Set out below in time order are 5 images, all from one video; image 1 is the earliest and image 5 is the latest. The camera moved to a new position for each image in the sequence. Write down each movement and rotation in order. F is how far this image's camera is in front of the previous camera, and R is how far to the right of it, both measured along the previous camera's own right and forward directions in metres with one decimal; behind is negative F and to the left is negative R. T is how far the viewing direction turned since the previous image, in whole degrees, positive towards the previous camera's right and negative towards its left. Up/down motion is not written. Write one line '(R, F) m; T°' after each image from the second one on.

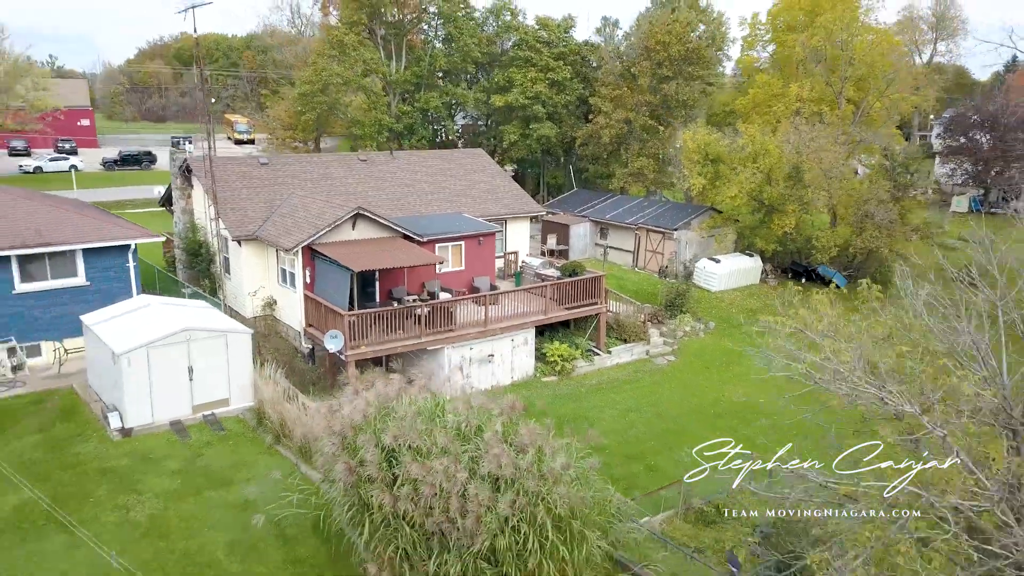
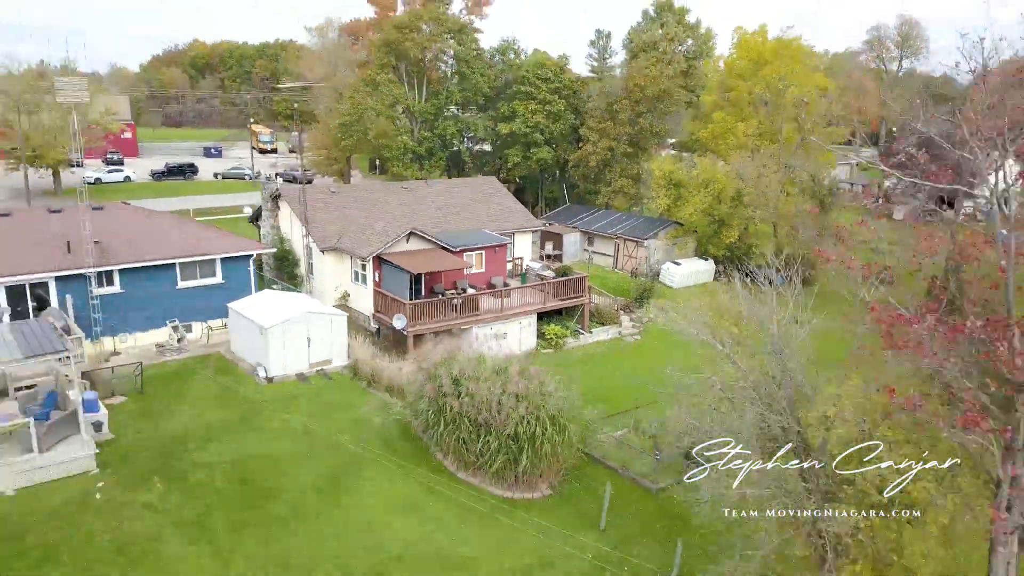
(-0.1, -2.3) m; 0°
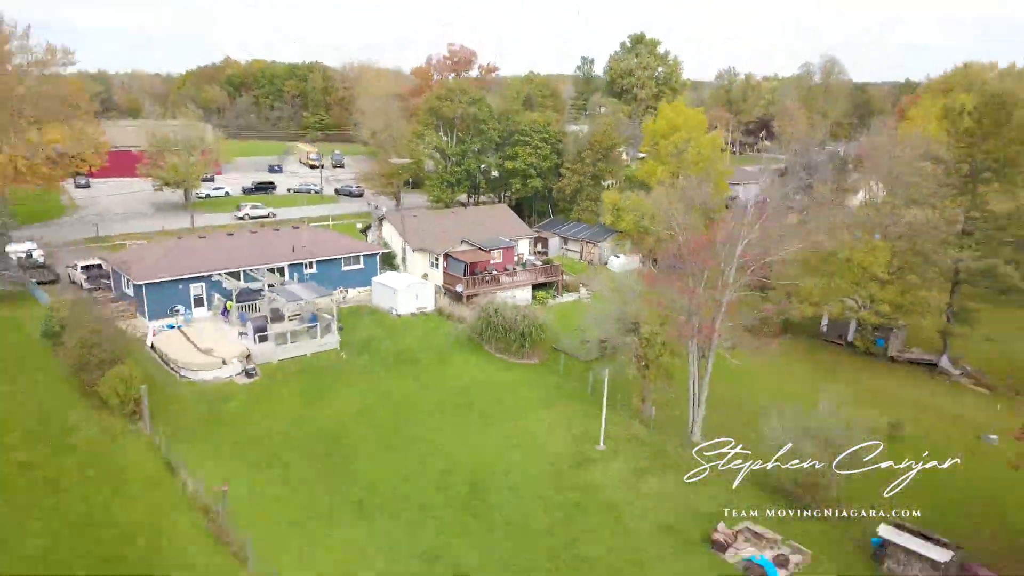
(-0.2, -6.5) m; 0°
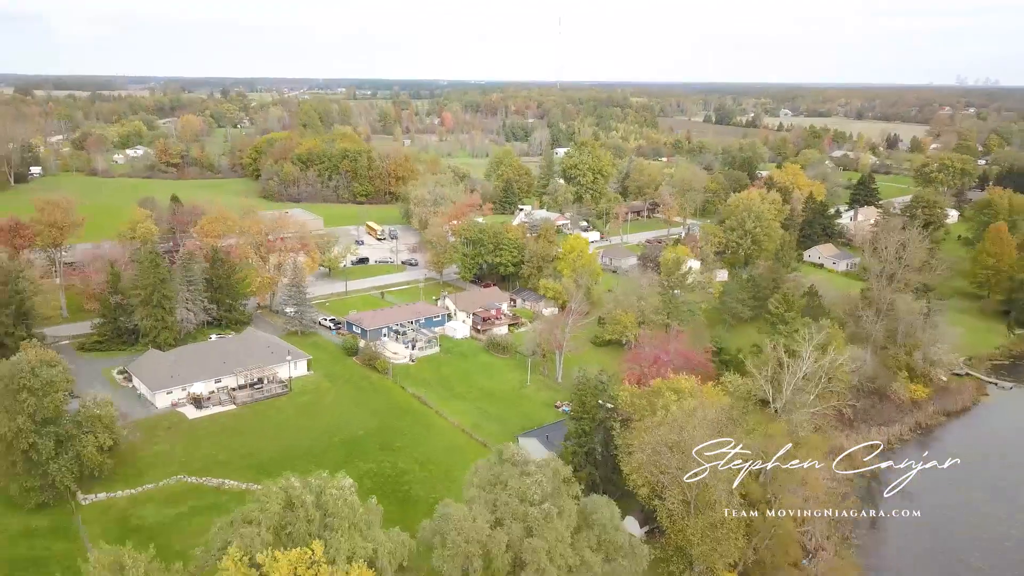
(0.0, -21.2) m; +1°
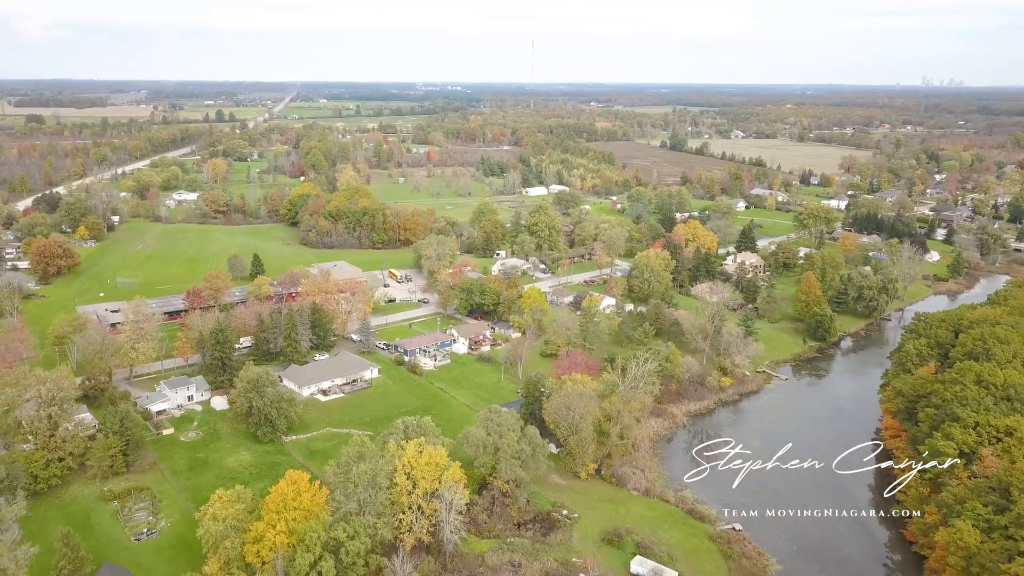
(-0.1, -23.2) m; +1°
